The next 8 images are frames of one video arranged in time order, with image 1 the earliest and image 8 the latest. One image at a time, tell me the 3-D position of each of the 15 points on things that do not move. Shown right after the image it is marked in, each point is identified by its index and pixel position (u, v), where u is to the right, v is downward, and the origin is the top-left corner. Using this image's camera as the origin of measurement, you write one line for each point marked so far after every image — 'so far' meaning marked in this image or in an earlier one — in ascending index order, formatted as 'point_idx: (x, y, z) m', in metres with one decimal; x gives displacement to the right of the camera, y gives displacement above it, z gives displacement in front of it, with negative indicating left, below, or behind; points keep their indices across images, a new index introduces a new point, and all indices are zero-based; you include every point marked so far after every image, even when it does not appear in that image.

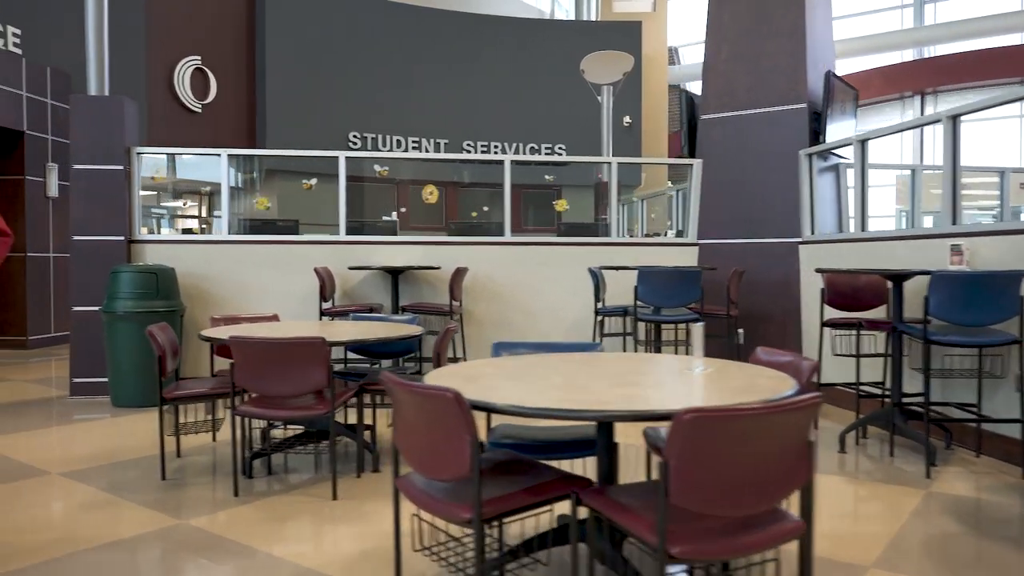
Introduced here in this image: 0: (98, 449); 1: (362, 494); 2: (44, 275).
0: (-2.3, -0.9, +4.4) m
1: (-0.6, -0.9, +3.5) m
2: (-5.4, +0.2, +9.2) m
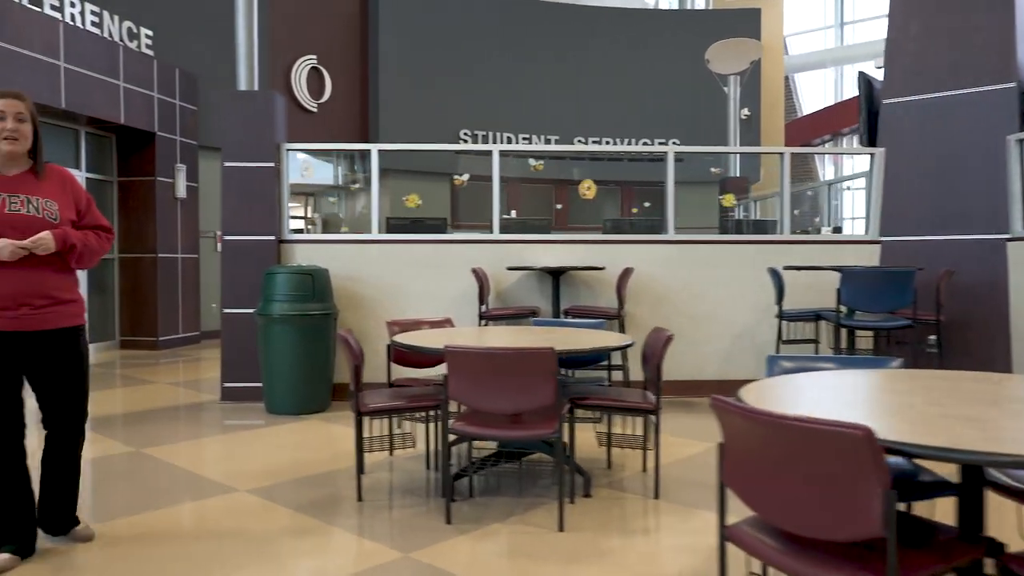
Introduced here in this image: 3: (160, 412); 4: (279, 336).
0: (-1.2, -0.9, +4.2) m
1: (+0.3, -0.9, +3.1) m
2: (-3.9, +0.1, +9.2) m
3: (-2.5, -0.9, +5.7) m
4: (-1.5, -0.3, +5.2) m
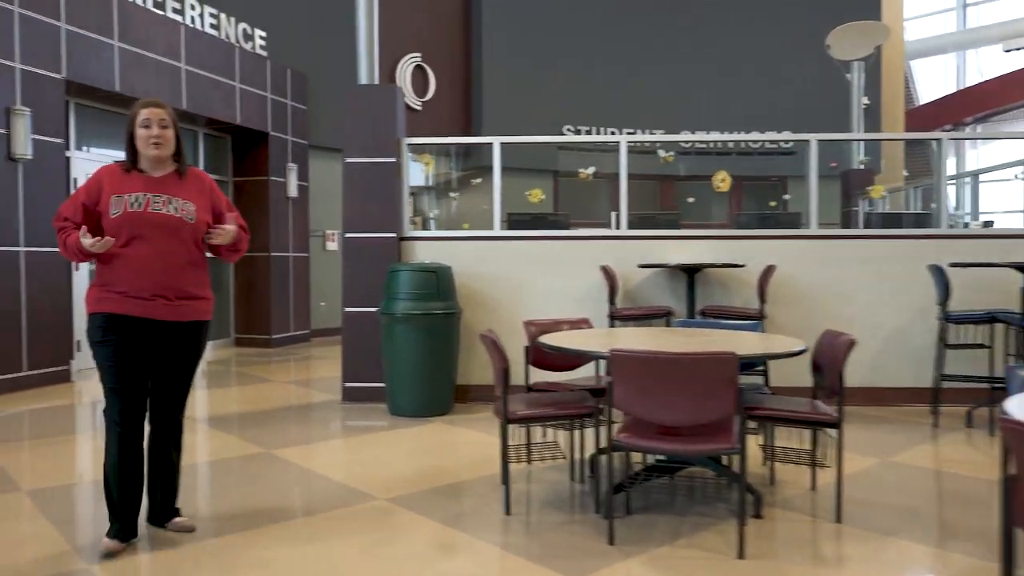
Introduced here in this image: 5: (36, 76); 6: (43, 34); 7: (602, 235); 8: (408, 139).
0: (-0.5, -0.9, +4.0) m
1: (+0.9, -0.9, +2.7) m
2: (-2.6, +0.2, +9.3) m
3: (-1.6, -0.9, +5.6) m
4: (-0.7, -0.3, +5.0) m
5: (-3.7, +1.6, +6.2) m
6: (-3.6, +2.0, +6.2) m
7: (+0.6, +0.4, +5.5) m
8: (-0.7, +1.0, +5.5) m
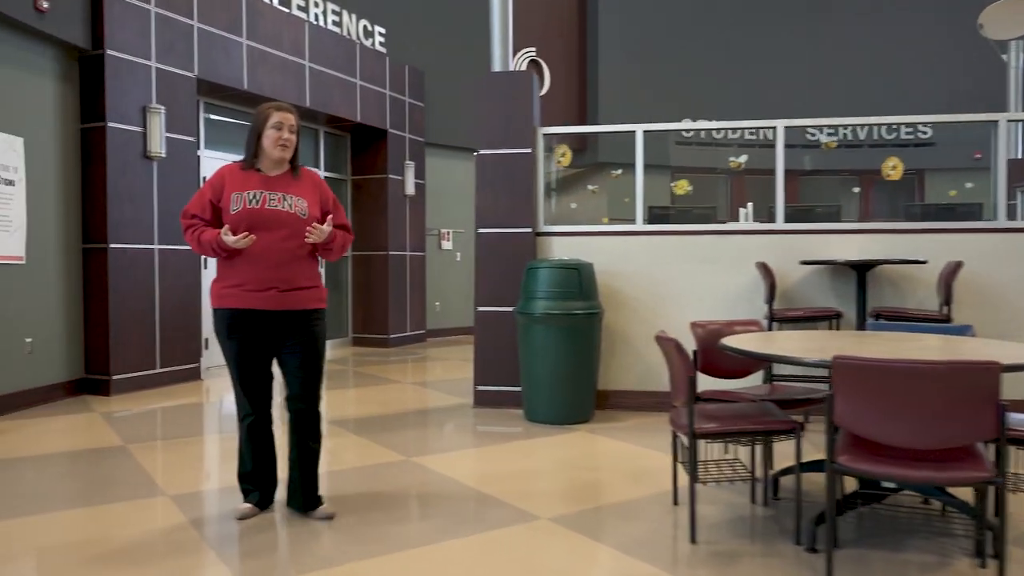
0: (+0.2, -0.9, +3.7) m
1: (+1.5, -0.9, +2.2) m
2: (-1.3, +0.2, +9.2) m
3: (-0.7, -0.8, +5.4) m
4: (+0.2, -0.3, +4.7) m
5: (-2.6, +1.7, +6.2) m
6: (-2.6, +2.0, +6.3) m
7: (+1.5, +0.4, +5.0) m
8: (+0.2, +1.0, +5.2) m
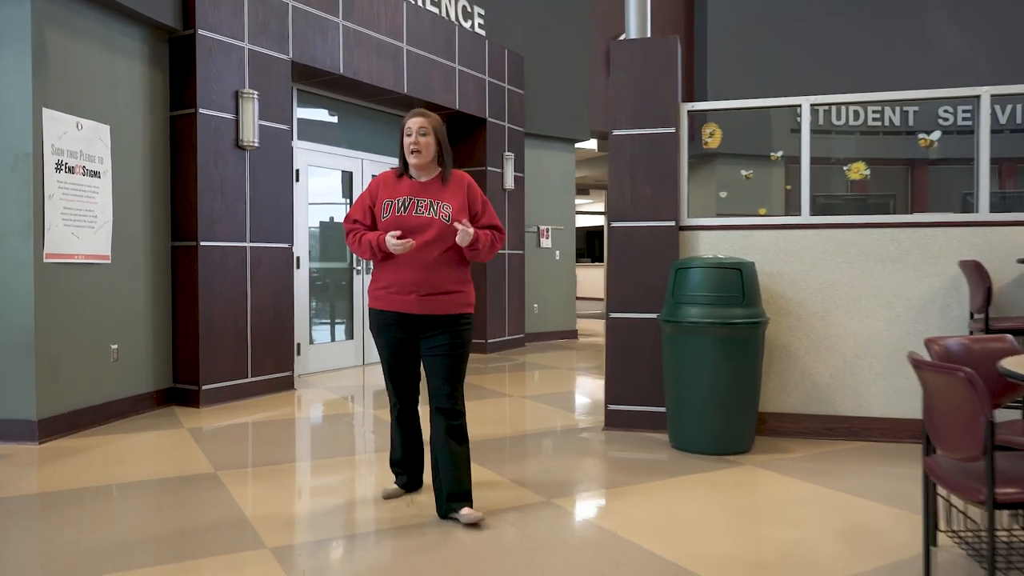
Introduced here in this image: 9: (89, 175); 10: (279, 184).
0: (+0.8, -0.9, +2.9) m
1: (+1.9, -0.9, +1.4) m
2: (-0.1, +0.2, +8.6) m
3: (+0.1, -0.9, +4.7) m
4: (+0.9, -0.3, +4.0) m
5: (-1.8, +1.6, +5.7) m
6: (-1.7, +2.0, +5.8) m
7: (+2.3, +0.3, +4.1) m
8: (+1.0, +1.0, +4.5) m
9: (-2.5, +0.7, +4.7) m
10: (-1.7, +0.8, +5.9) m
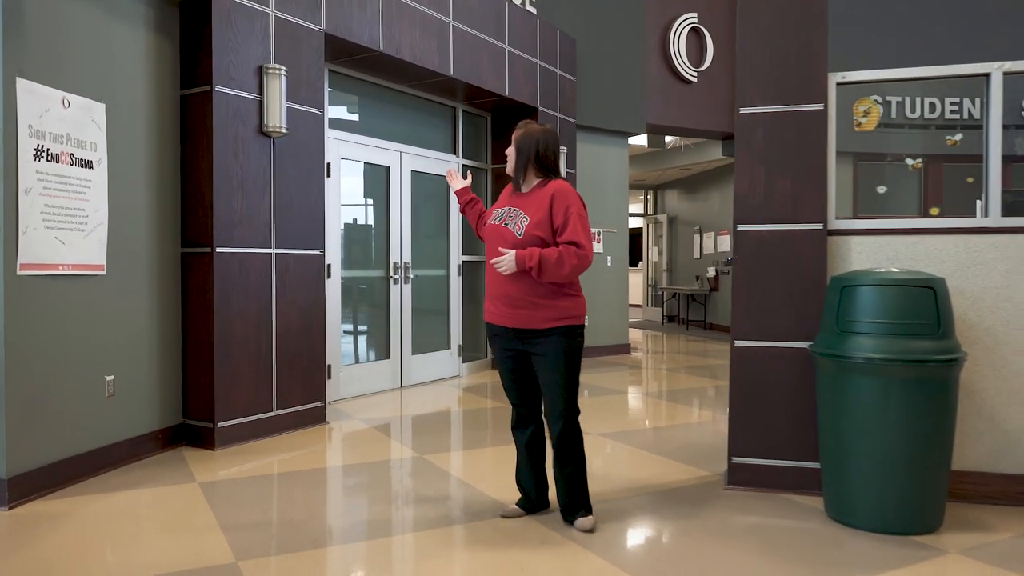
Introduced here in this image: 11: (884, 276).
0: (+1.2, -1.0, +1.9) m
1: (+2.3, -1.0, +0.4) m
2: (+0.4, +0.1, +7.6) m
3: (+0.6, -1.0, +3.8) m
4: (+1.3, -0.4, +3.0) m
5: (-1.3, +1.6, +4.8) m
6: (-1.3, +1.9, +4.8) m
7: (+2.7, +0.3, +3.1) m
8: (+1.4, +0.9, +3.5) m
9: (-2.0, +0.6, +3.7) m
10: (-1.3, +0.7, +5.0) m
11: (+1.4, 0.0, +3.0) m
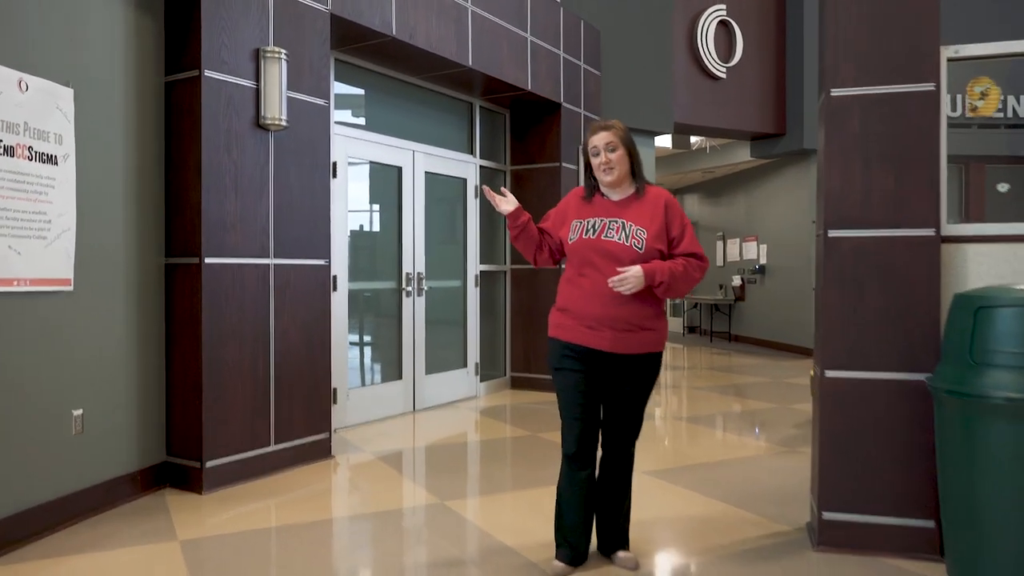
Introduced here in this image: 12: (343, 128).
0: (+1.4, -1.0, +1.3) m
1: (+2.5, -1.0, -0.2) m
2: (+0.6, 0.0, +7.0) m
3: (+0.7, -1.0, +3.2) m
4: (+1.5, -0.5, +2.4) m
5: (-1.1, +1.5, +4.2) m
6: (-1.1, +1.8, +4.2) m
7: (+2.8, +0.2, +2.5) m
8: (+1.6, +0.9, +2.9) m
9: (-1.9, +0.5, +3.2) m
10: (-1.1, +0.6, +4.4) m
11: (+1.6, 0.0, +2.4) m
12: (-1.1, +1.0, +5.2) m
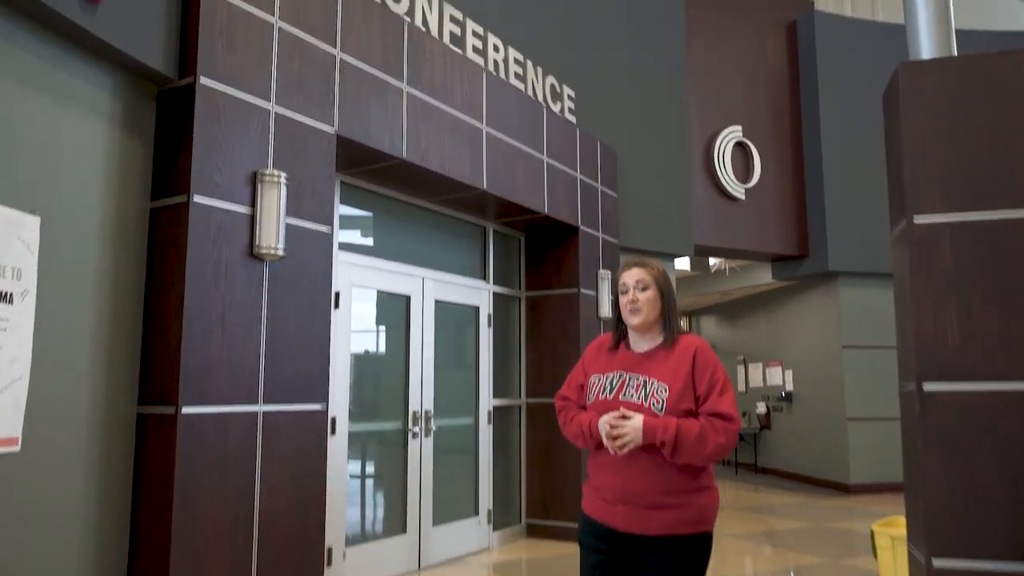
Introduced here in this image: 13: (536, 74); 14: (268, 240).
0: (+1.5, -1.3, +0.6) m
1: (+2.6, -1.1, -0.9) m
2: (+0.7, -1.1, +6.4) m
3: (+0.8, -1.5, +2.5) m
4: (+1.6, -0.9, +1.8) m
5: (-1.0, +0.8, +3.9) m
6: (-1.0, +1.1, +4.0) m
7: (+2.9, -0.2, +2.0) m
8: (+1.7, +0.4, +2.5) m
9: (-1.8, 0.0, +2.7) m
10: (-1.0, -0.1, +3.9) m
11: (+1.7, -0.4, +1.9) m
12: (-1.0, +0.2, +4.8) m
13: (+0.2, +1.6, +6.1) m
14: (-1.1, +0.2, +3.6) m
